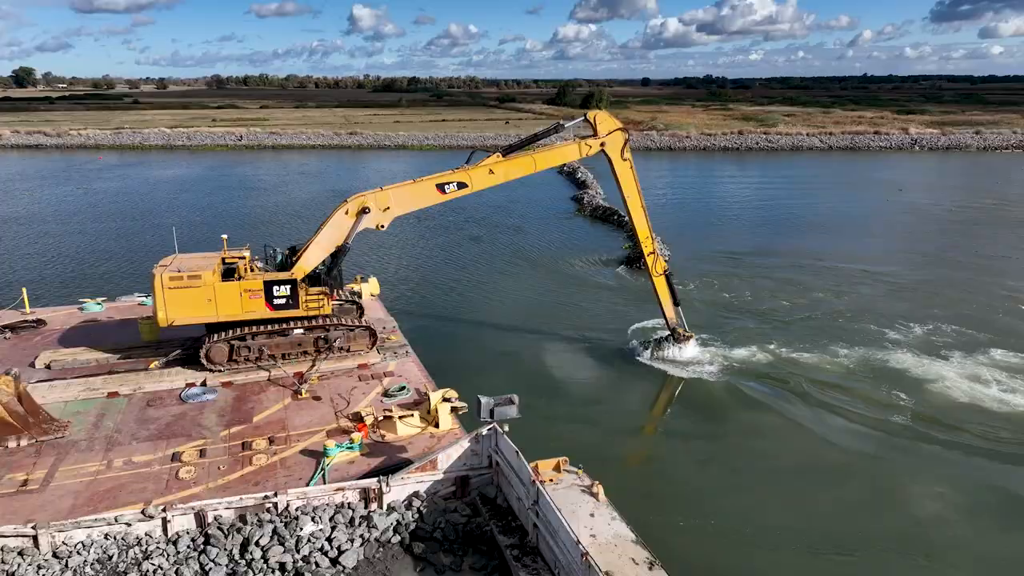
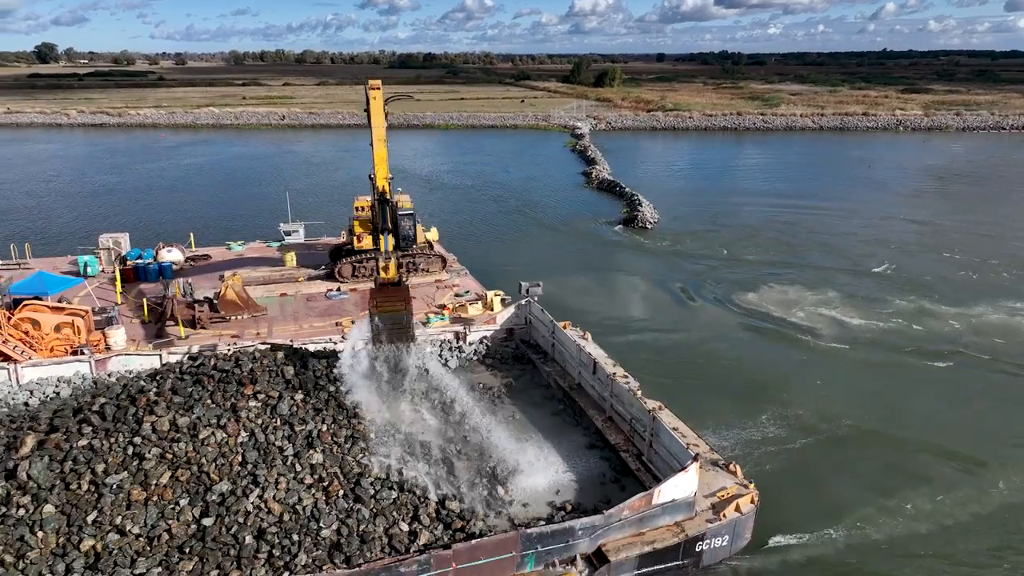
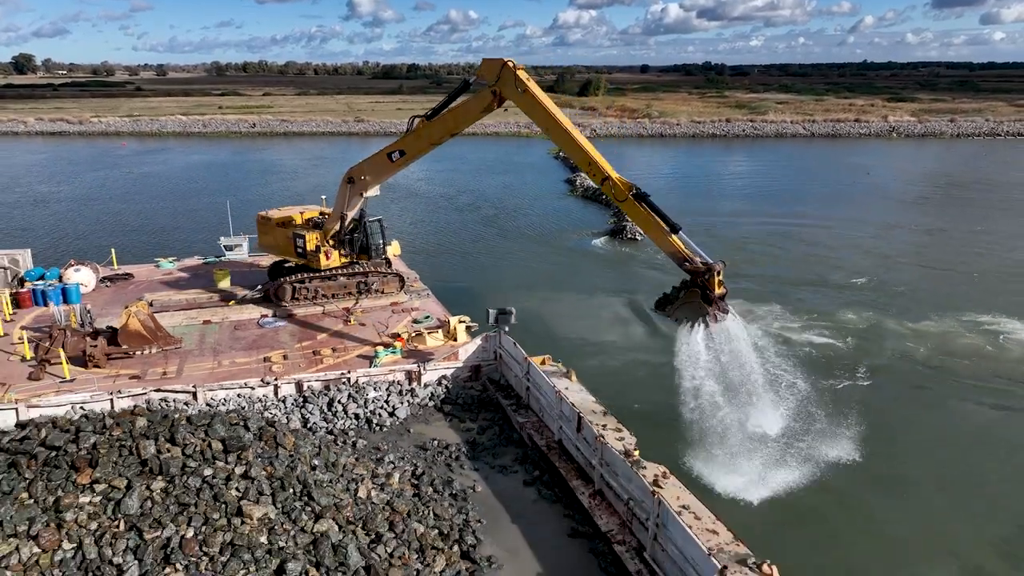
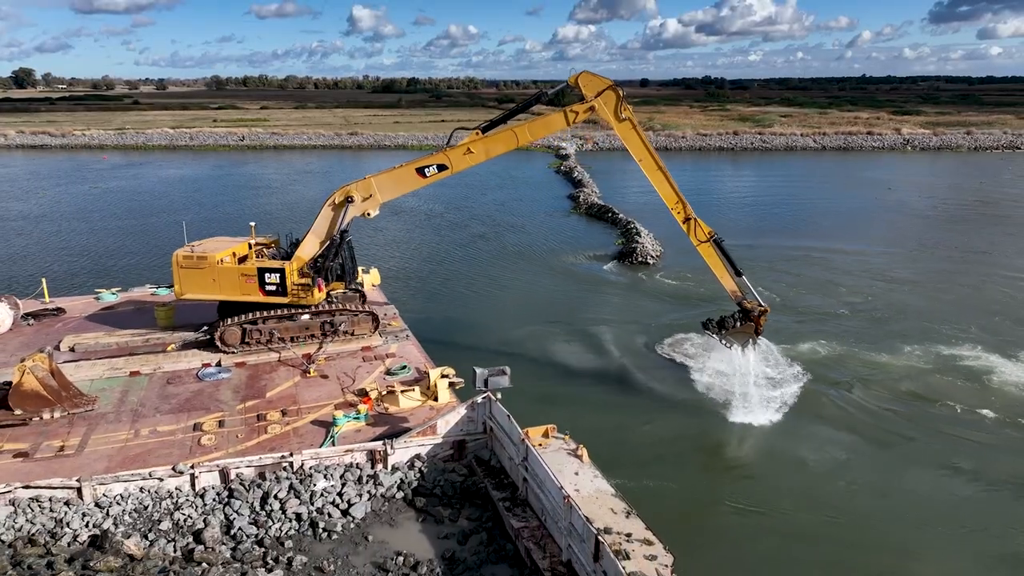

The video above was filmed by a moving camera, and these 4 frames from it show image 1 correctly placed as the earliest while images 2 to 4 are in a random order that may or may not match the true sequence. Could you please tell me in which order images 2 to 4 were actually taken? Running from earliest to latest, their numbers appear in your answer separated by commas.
4, 3, 2
